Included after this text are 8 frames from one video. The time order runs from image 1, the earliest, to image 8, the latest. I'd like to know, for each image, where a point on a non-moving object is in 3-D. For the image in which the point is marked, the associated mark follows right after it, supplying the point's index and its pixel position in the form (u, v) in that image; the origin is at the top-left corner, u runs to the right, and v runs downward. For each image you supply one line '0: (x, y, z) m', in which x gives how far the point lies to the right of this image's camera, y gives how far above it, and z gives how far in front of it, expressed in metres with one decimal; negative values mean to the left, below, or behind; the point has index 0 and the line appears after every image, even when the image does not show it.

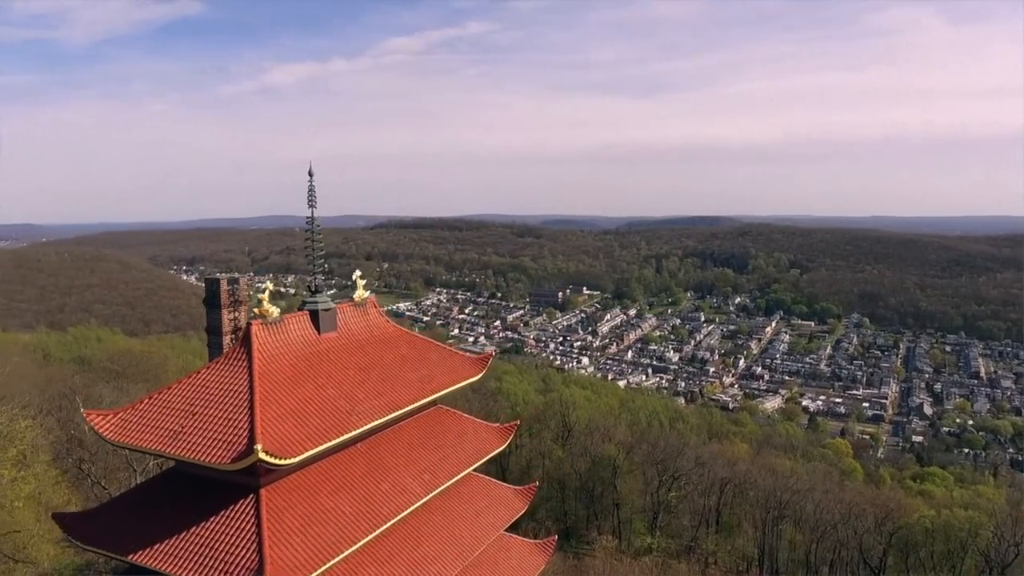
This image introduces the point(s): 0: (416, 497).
0: (-1.4, -3.1, +8.9) m
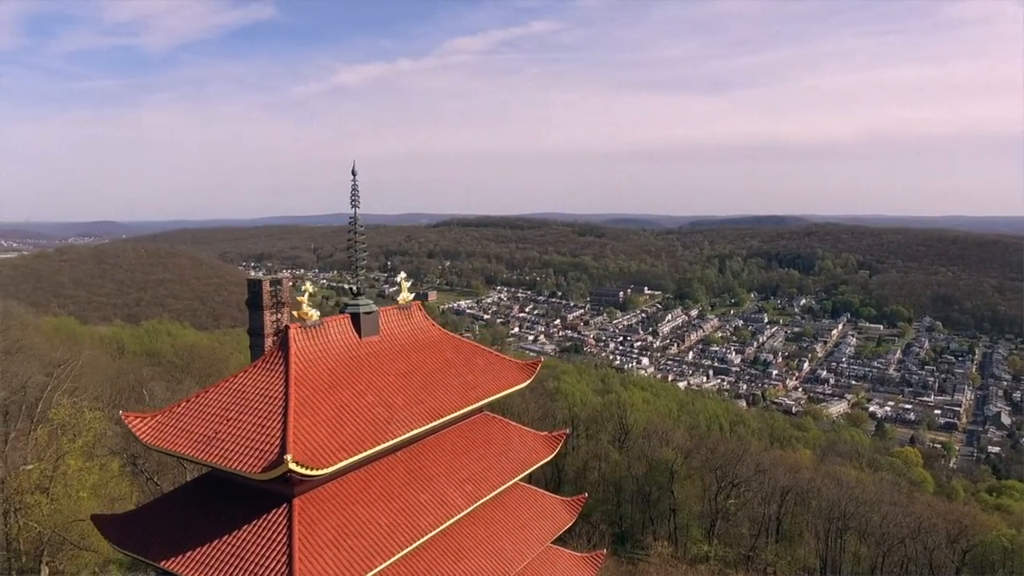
0: (-0.8, -3.2, +8.5) m
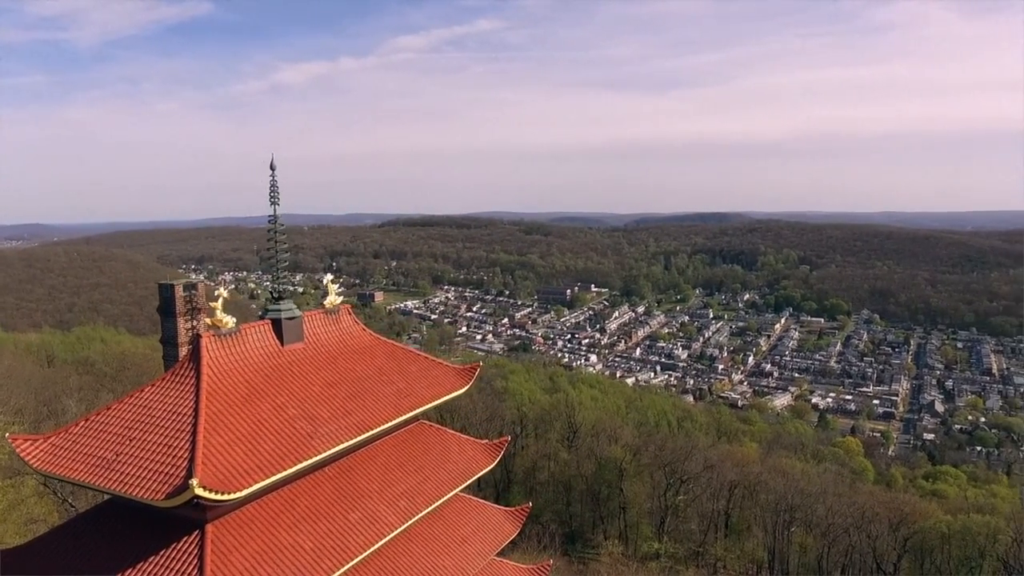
0: (-1.7, -3.2, +8.0) m
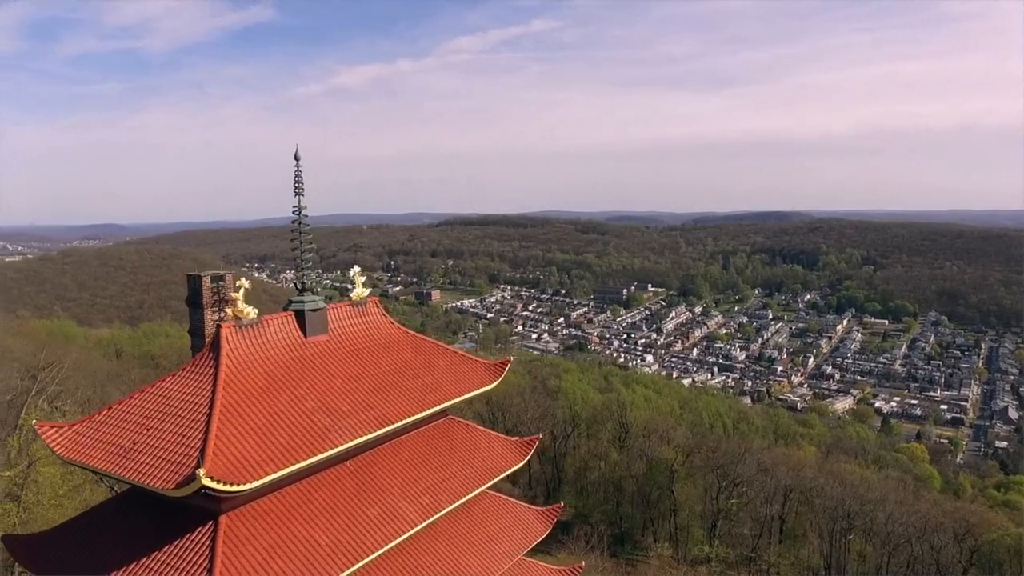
0: (-1.4, -3.1, +7.8) m
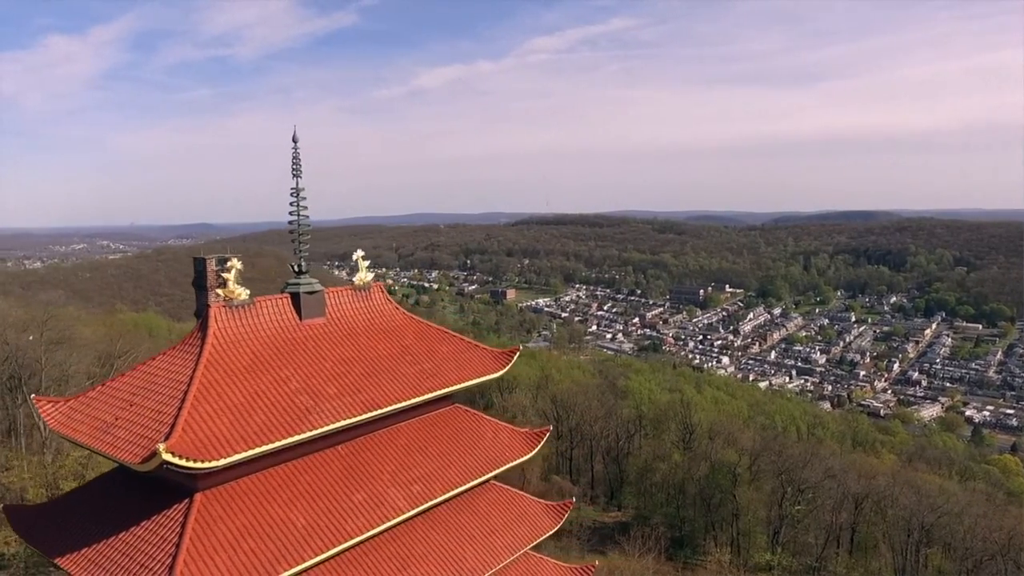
0: (-1.5, -2.9, +7.6) m
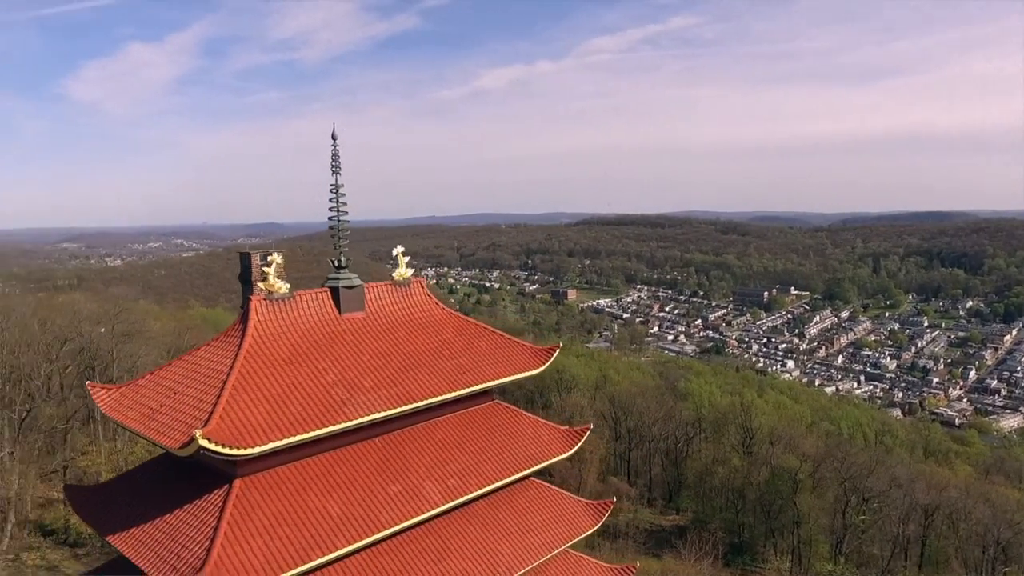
0: (-1.1, -2.8, +7.6) m
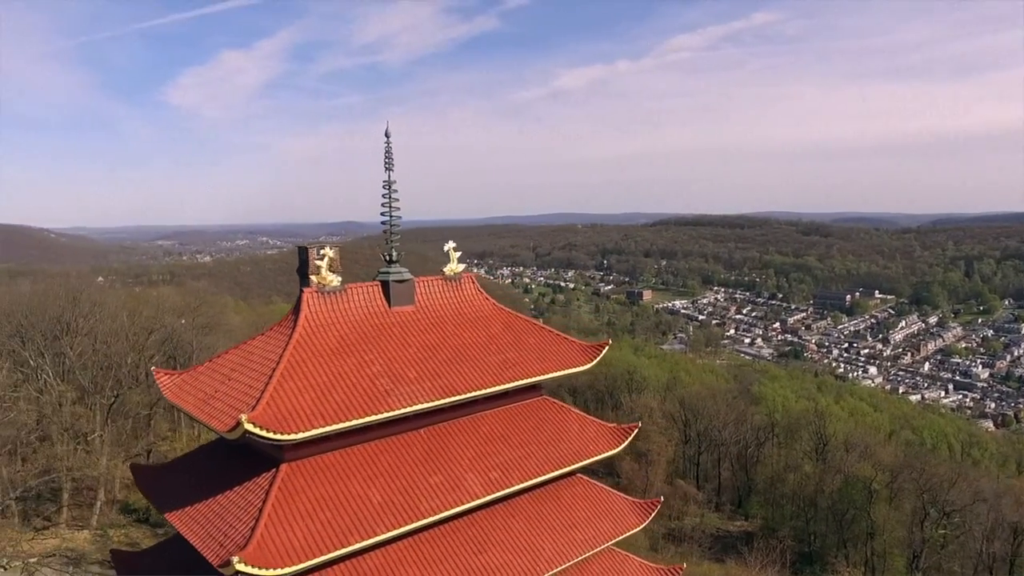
0: (-0.5, -2.7, +7.6) m
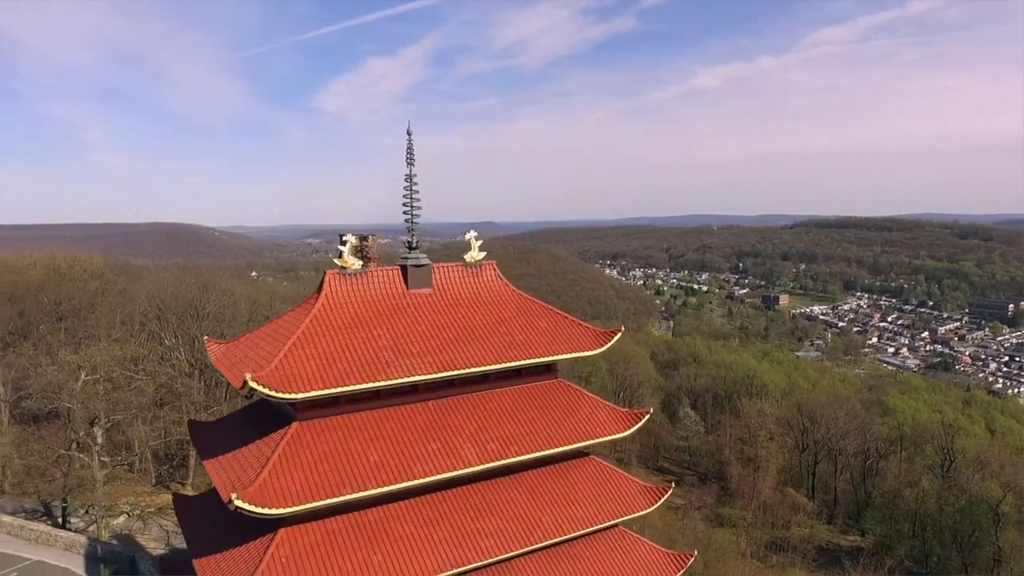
0: (-0.7, -2.5, +8.1) m
